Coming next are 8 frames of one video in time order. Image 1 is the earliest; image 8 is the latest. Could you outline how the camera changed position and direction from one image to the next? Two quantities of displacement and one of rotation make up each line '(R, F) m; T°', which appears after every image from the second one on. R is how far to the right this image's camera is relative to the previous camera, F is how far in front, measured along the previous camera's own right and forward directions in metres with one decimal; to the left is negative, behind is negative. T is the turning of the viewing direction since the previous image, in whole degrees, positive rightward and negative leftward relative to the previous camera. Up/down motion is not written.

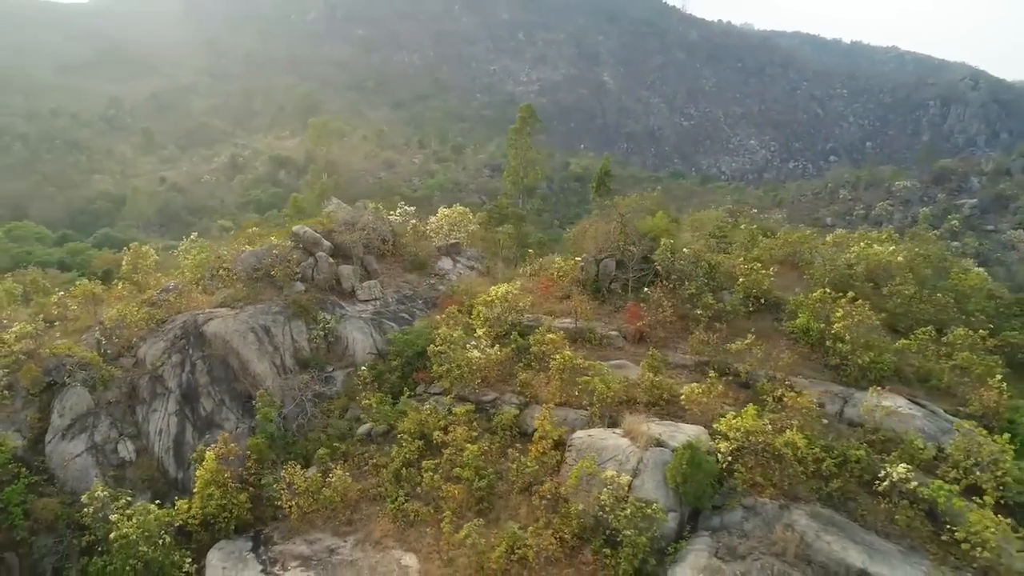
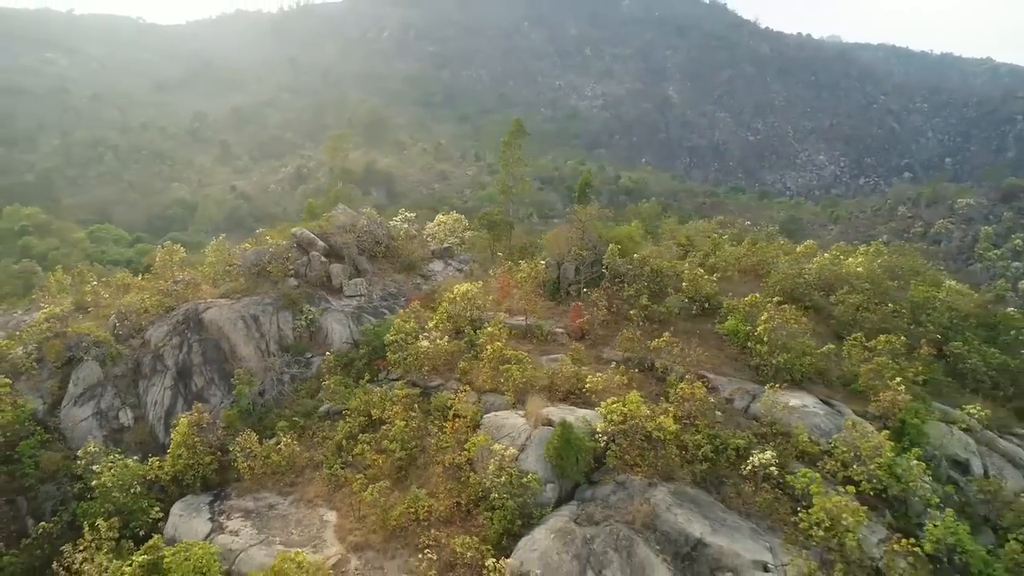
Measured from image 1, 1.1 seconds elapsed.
(+2.5, -1.1) m; -6°
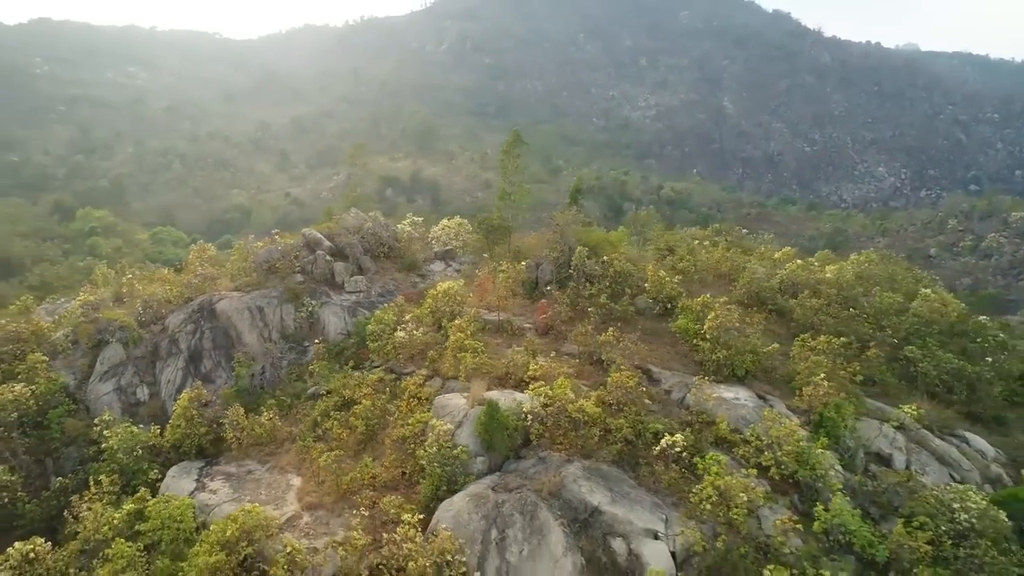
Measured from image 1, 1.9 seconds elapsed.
(+2.0, -1.1) m; -5°
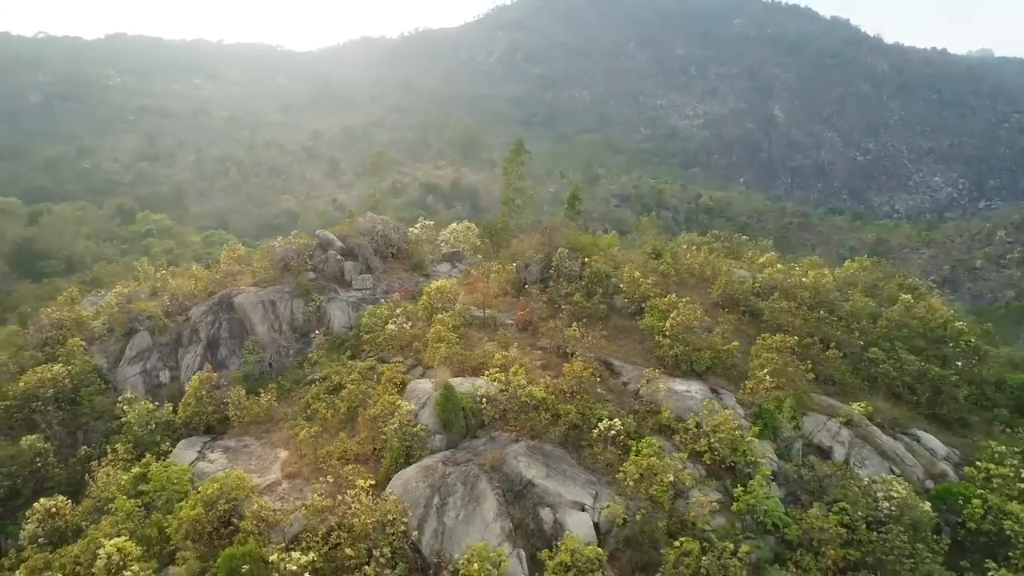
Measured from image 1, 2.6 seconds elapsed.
(+1.7, -1.1) m; -4°
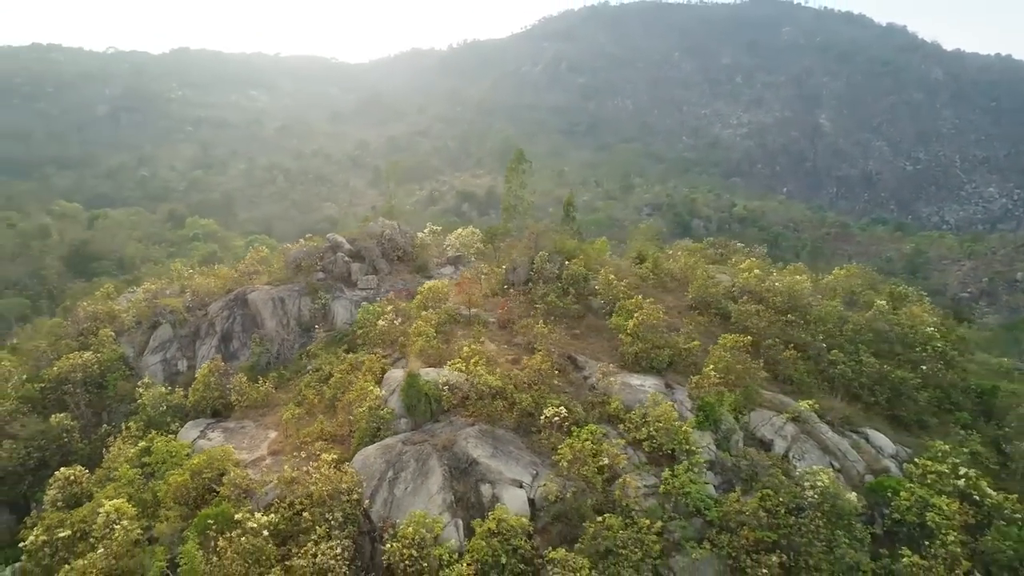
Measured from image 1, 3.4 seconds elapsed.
(+1.7, -1.1) m; -4°
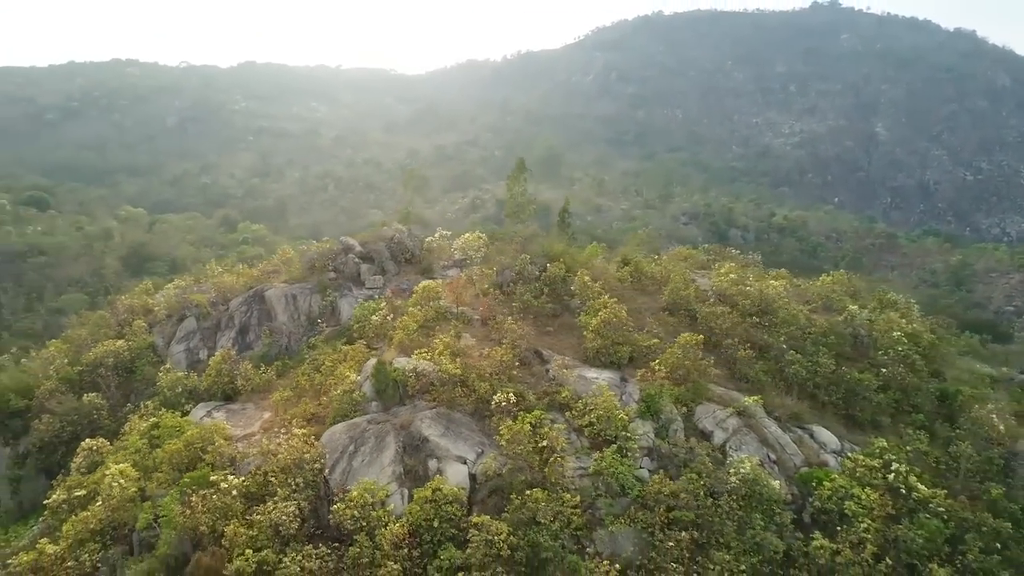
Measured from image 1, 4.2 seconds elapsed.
(+2.0, -1.2) m; -5°
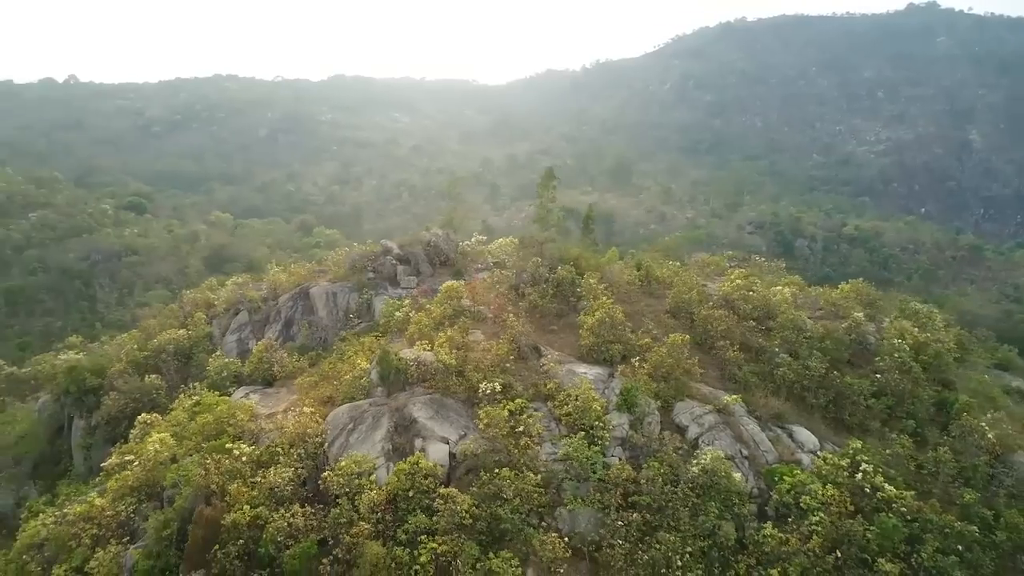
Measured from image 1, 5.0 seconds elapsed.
(+2.1, -1.1) m; -7°
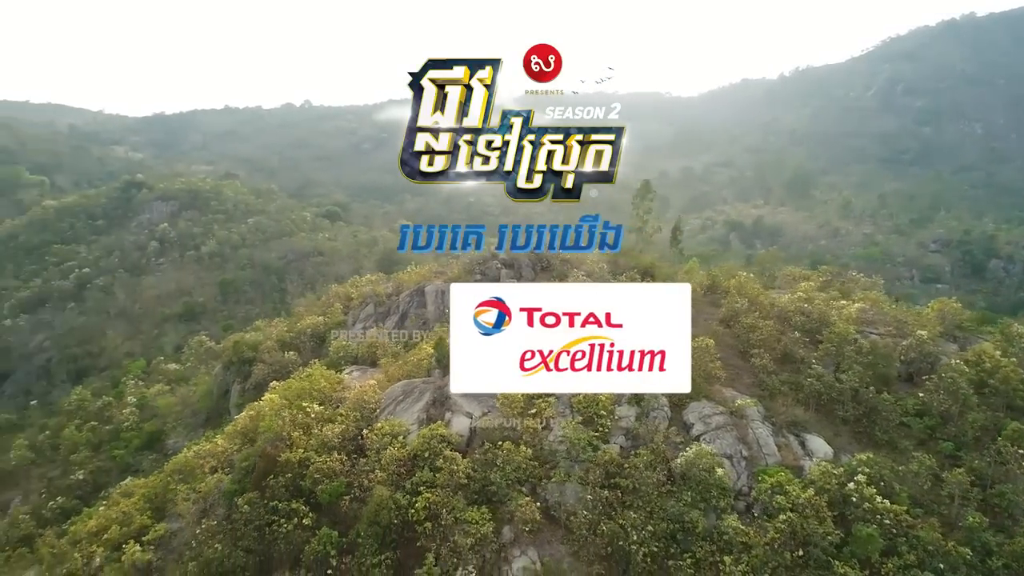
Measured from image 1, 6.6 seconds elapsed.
(+4.0, -1.5) m; -16°
